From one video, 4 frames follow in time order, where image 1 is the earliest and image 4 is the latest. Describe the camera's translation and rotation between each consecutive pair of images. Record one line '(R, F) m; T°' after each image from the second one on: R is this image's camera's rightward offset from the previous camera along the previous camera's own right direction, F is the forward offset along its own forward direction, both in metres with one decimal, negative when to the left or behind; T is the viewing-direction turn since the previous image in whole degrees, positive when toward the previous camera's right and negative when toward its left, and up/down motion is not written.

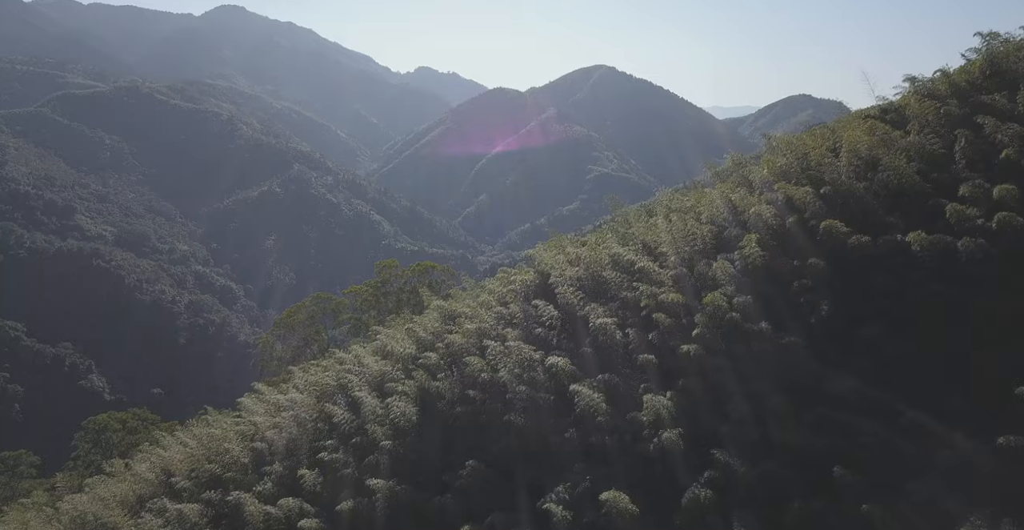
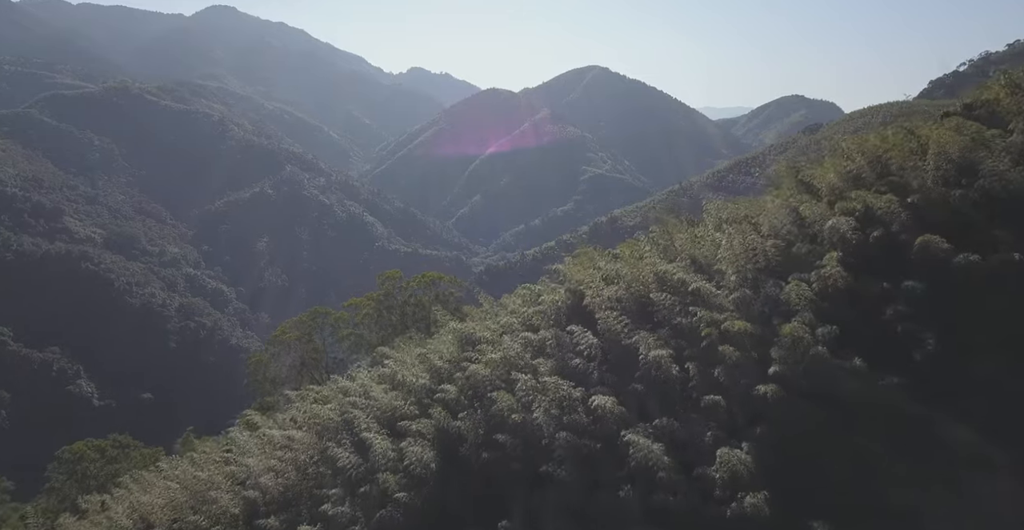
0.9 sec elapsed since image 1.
(-0.3, +0.8) m; +1°
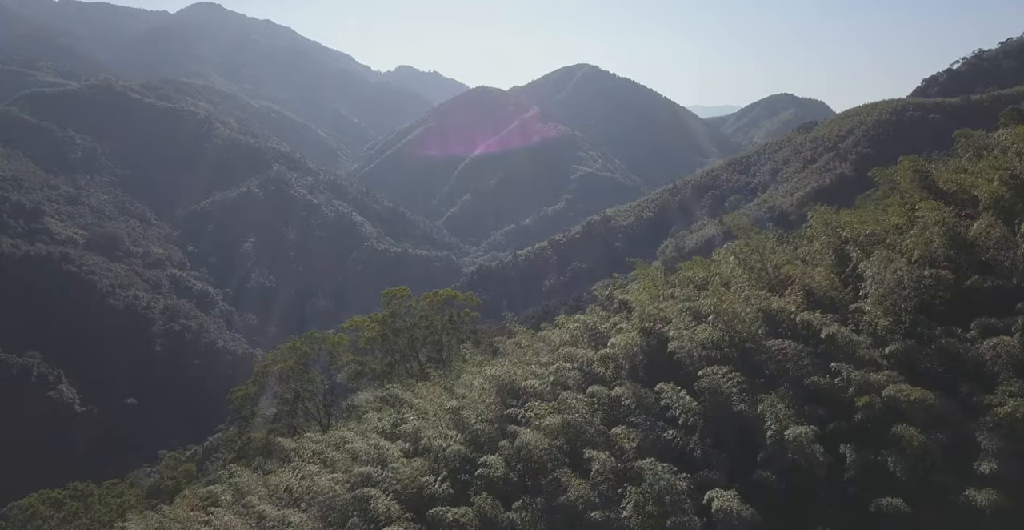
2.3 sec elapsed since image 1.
(-0.4, +1.3) m; +1°
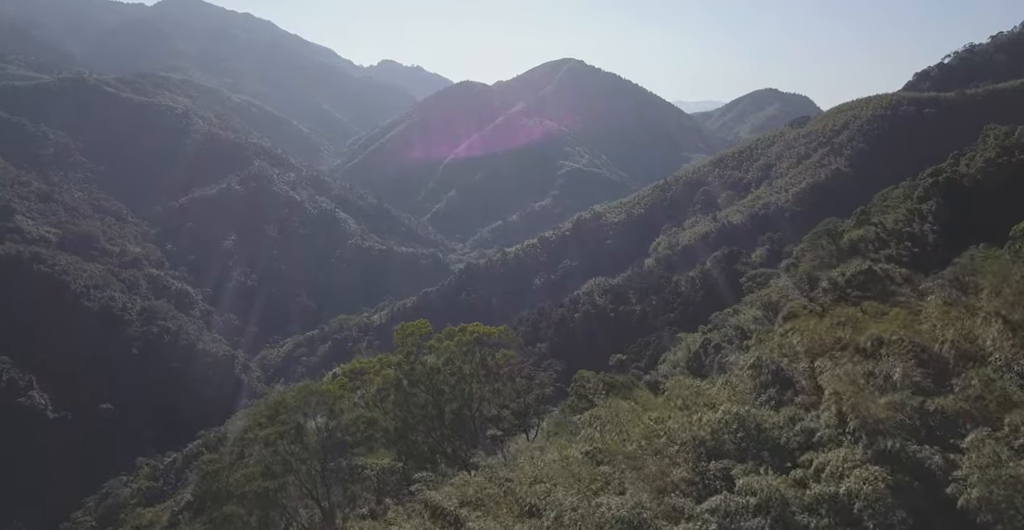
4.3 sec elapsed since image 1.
(-0.6, +1.9) m; +1°
